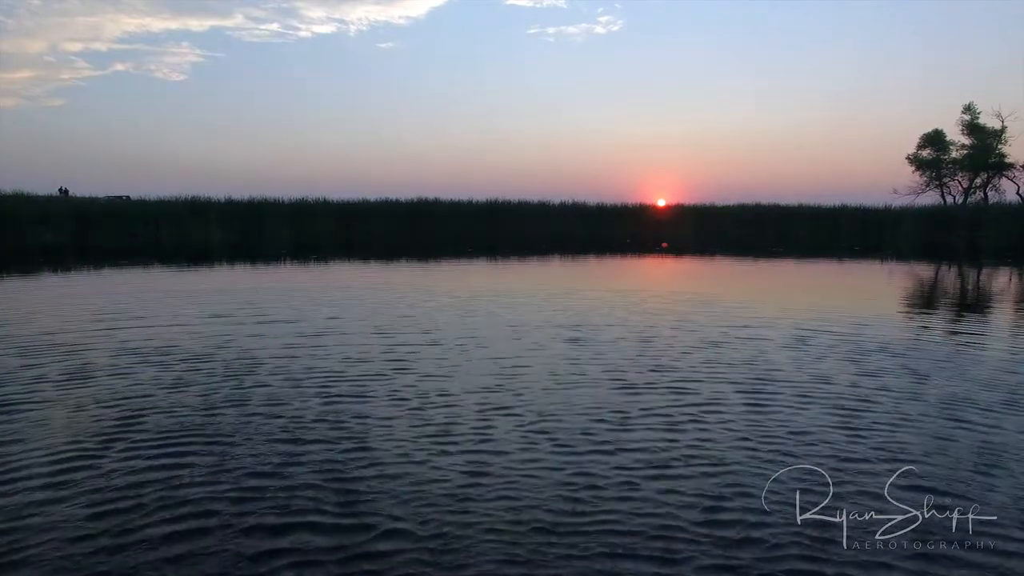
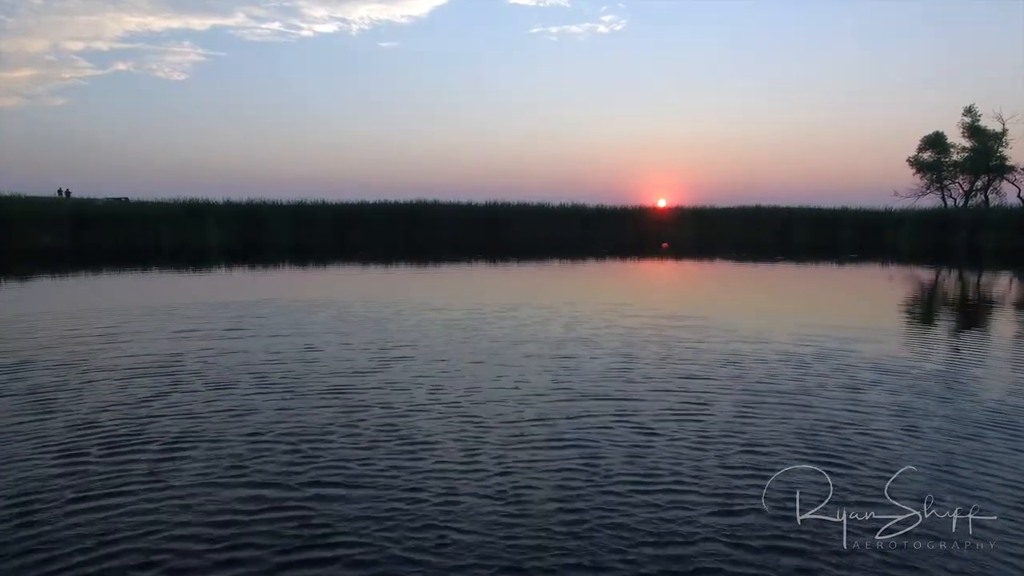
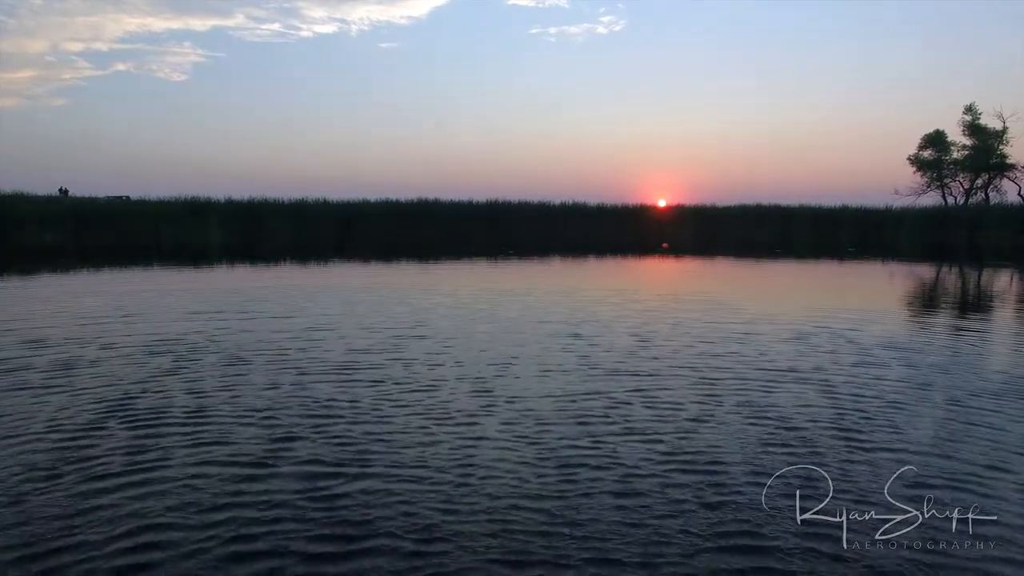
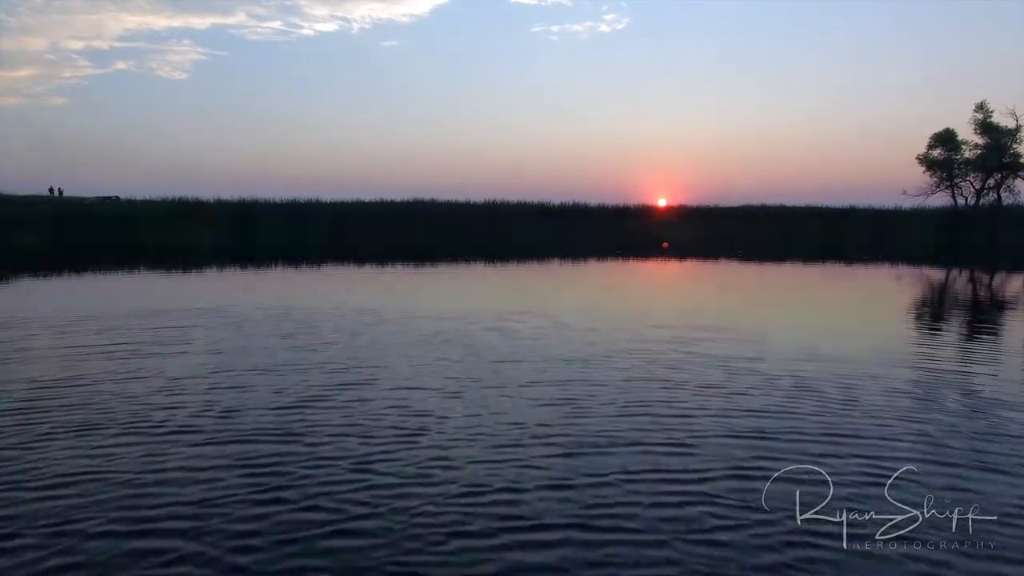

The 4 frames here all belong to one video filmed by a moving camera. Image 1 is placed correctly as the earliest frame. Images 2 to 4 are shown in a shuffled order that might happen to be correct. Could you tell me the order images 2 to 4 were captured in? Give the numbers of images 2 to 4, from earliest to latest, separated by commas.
3, 2, 4
